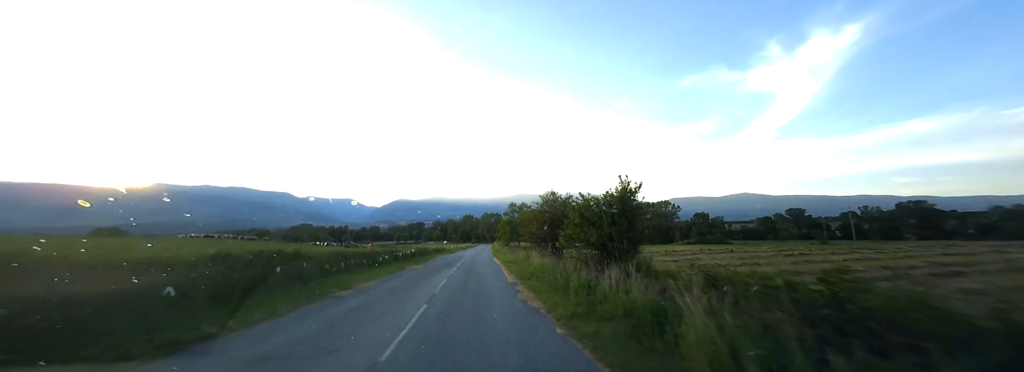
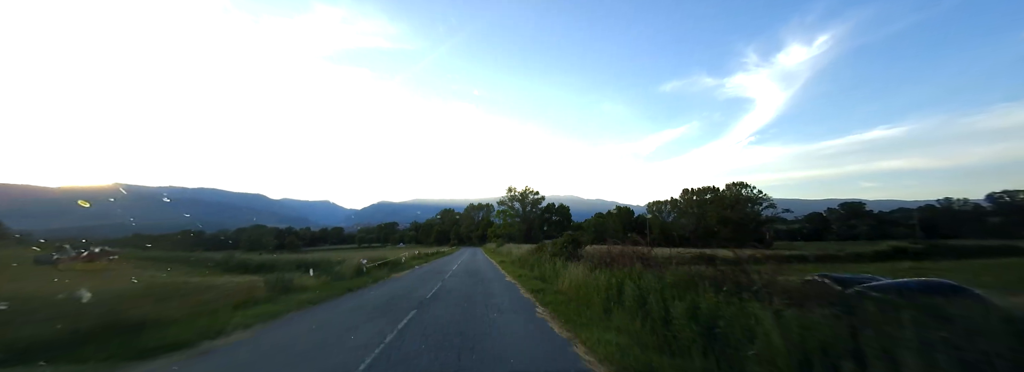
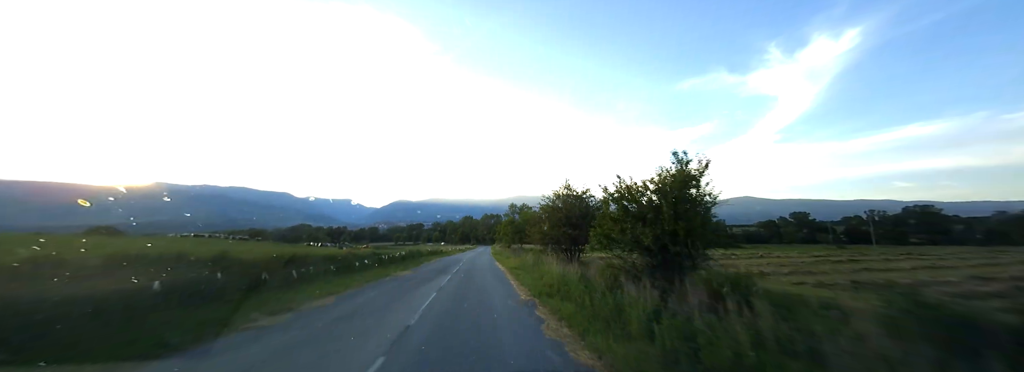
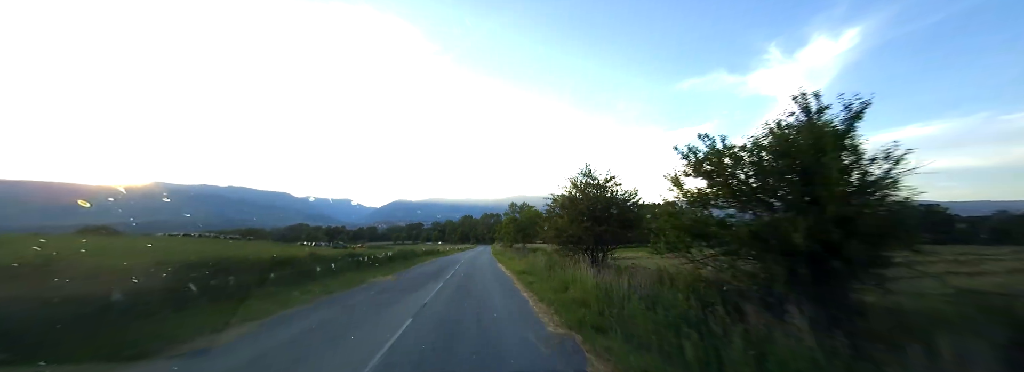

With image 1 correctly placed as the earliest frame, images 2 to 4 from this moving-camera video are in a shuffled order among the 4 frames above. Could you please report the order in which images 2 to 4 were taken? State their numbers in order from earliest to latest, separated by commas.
3, 4, 2
